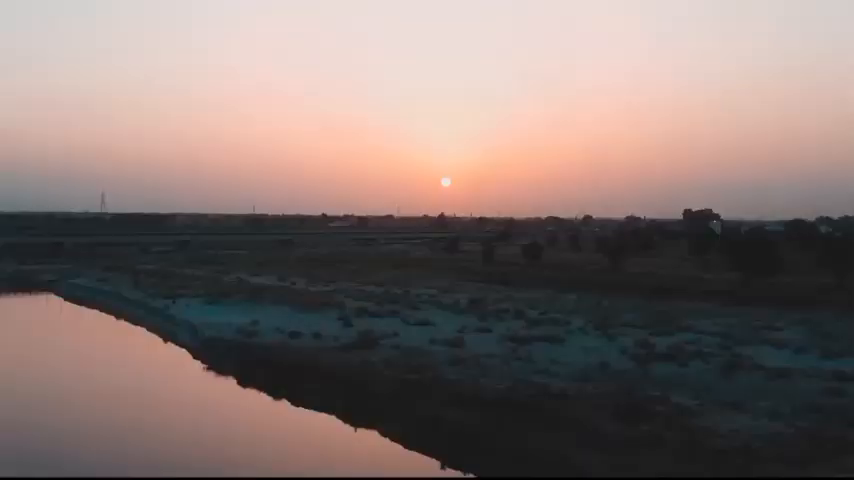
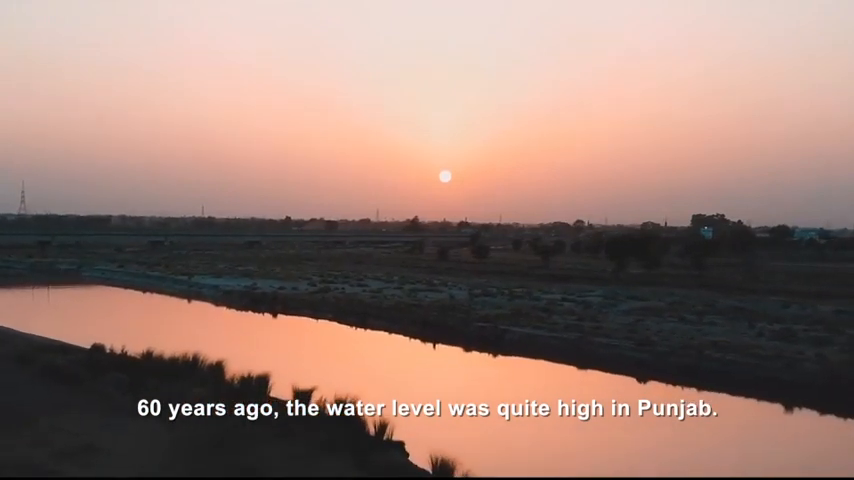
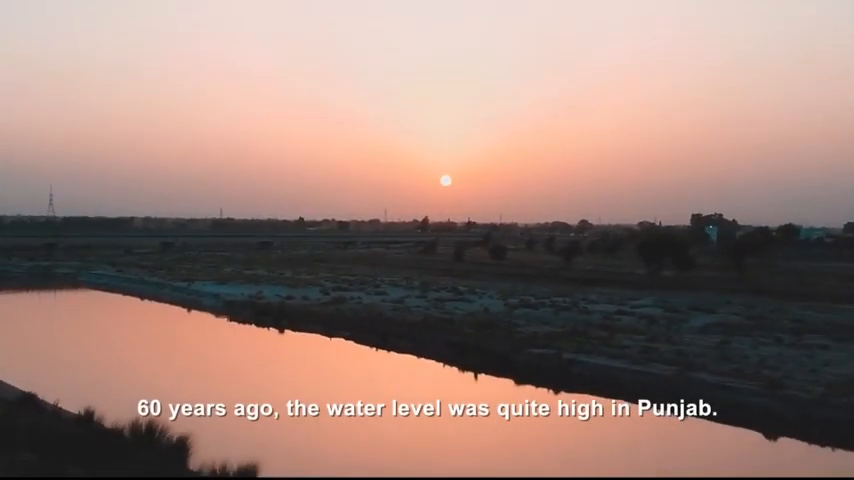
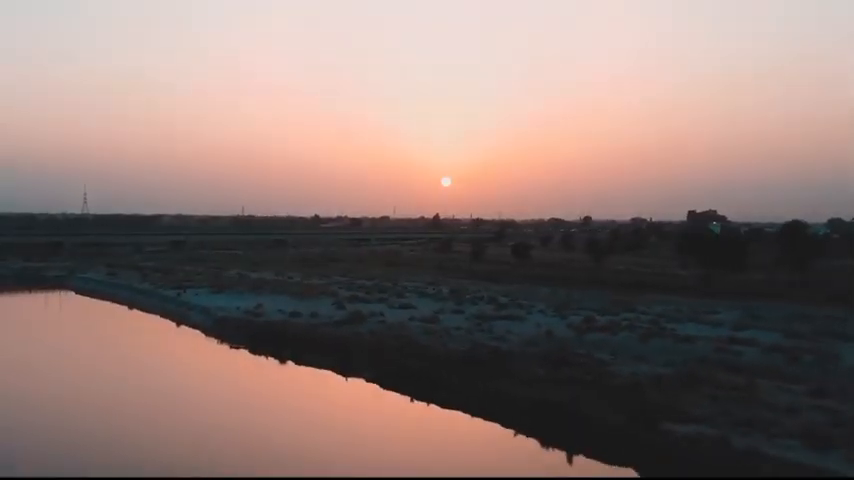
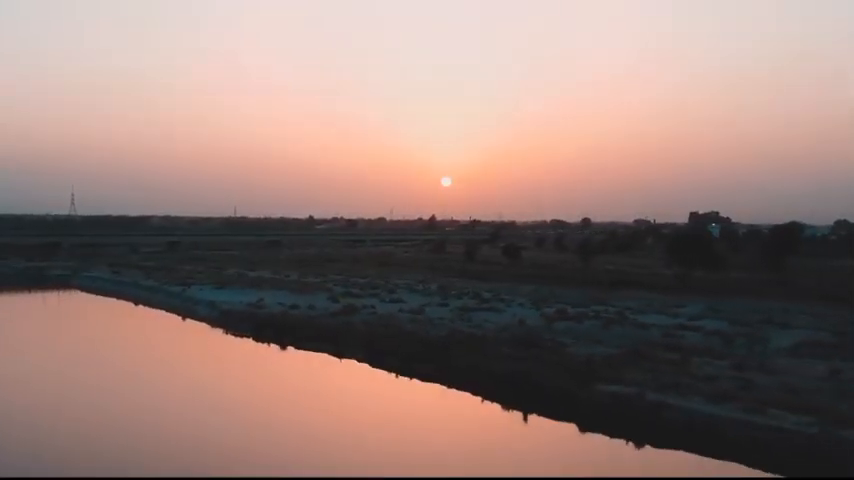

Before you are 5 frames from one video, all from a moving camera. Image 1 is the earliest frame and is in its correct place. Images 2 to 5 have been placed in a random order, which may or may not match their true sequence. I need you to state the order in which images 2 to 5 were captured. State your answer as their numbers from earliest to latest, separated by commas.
4, 5, 3, 2
